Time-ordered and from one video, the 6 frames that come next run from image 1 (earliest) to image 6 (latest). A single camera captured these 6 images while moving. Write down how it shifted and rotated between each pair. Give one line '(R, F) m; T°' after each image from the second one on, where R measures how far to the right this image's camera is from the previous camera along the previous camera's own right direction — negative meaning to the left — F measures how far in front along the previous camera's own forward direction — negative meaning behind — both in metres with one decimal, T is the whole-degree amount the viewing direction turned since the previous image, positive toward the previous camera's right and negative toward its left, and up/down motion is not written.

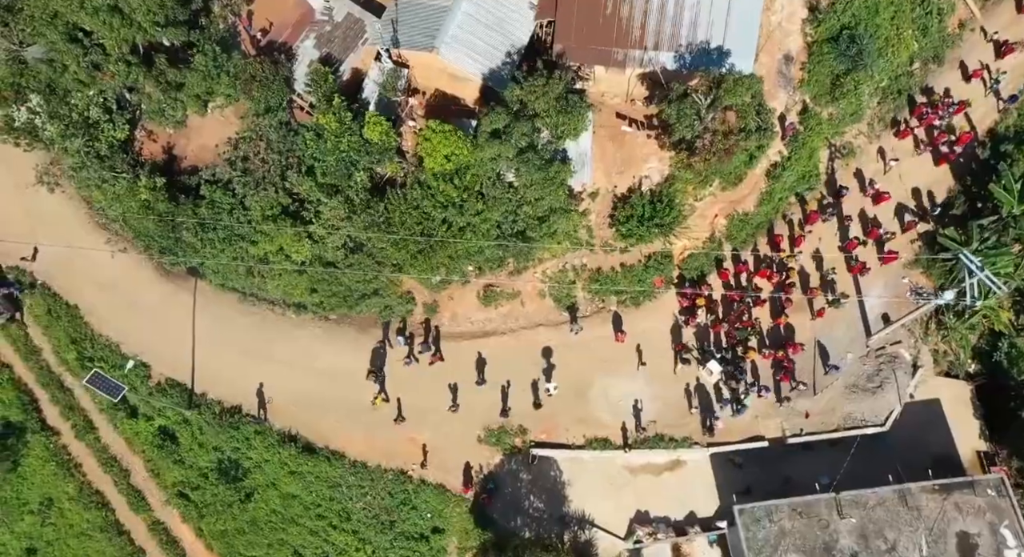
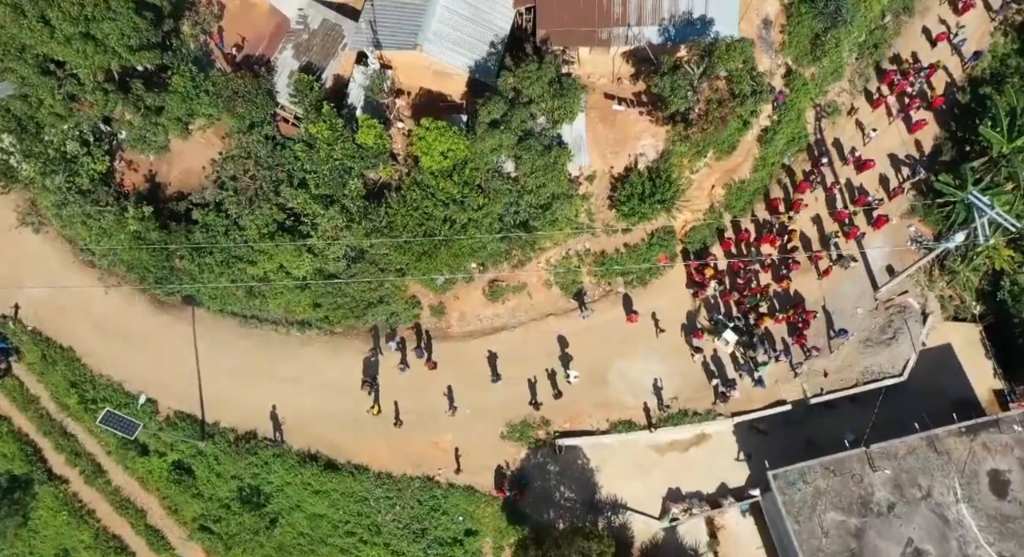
(-1.7, +0.5) m; +2°
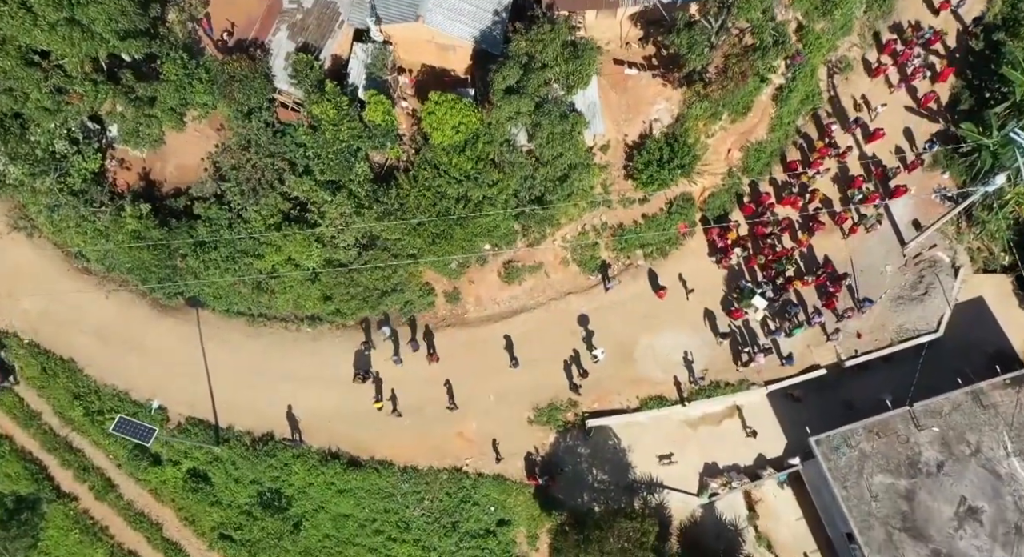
(-1.5, +1.4) m; +1°
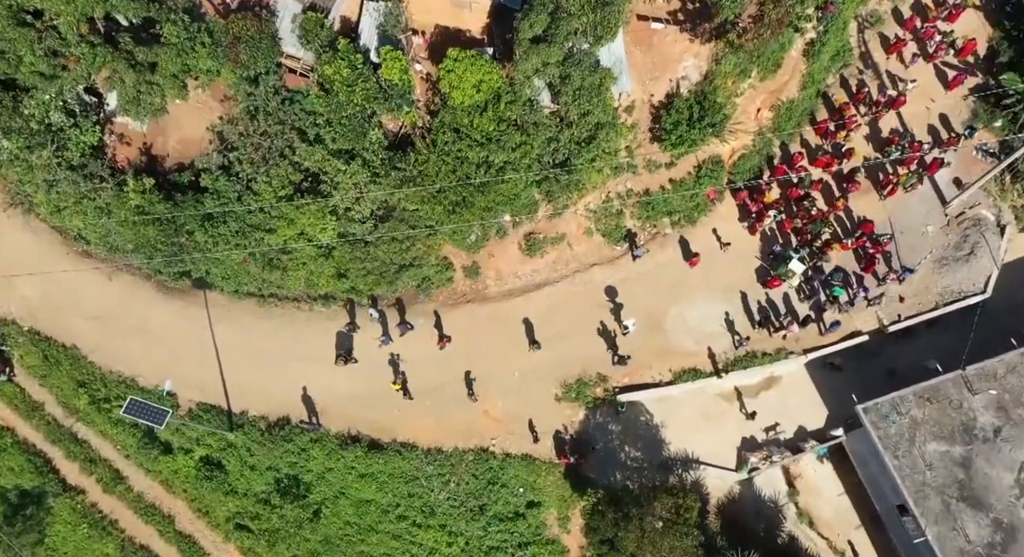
(-1.2, +1.8) m; 0°
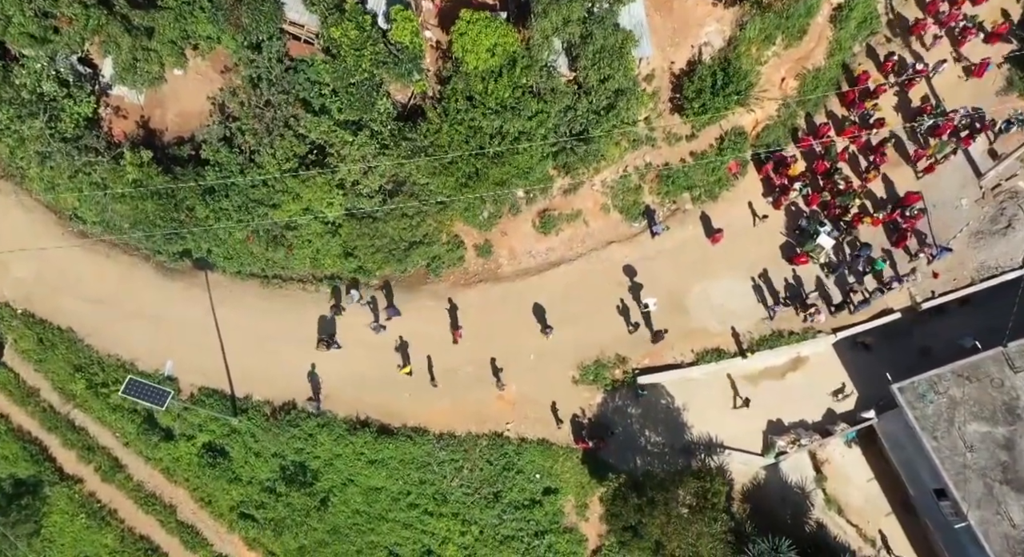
(-0.6, +1.5) m; 0°
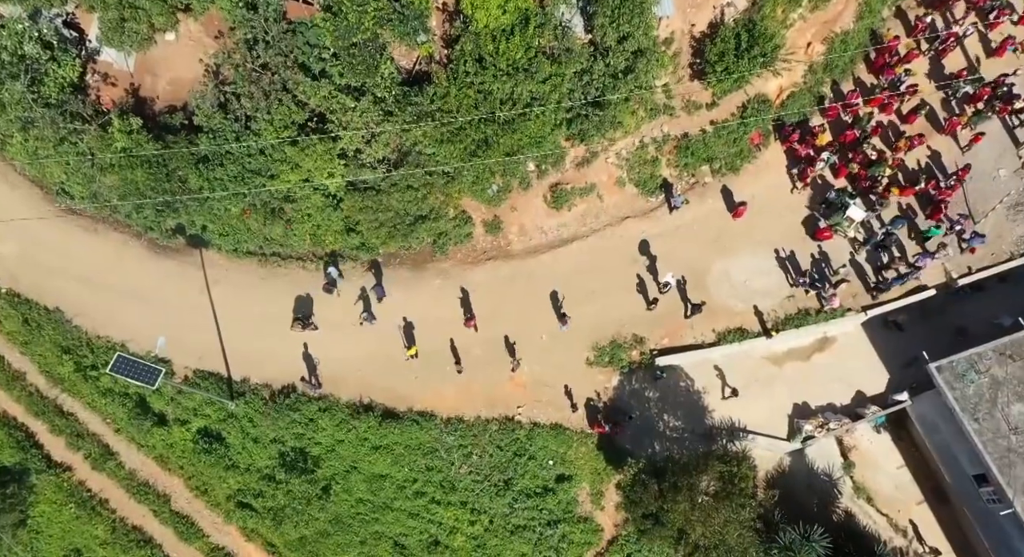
(-0.4, +1.8) m; 0°
